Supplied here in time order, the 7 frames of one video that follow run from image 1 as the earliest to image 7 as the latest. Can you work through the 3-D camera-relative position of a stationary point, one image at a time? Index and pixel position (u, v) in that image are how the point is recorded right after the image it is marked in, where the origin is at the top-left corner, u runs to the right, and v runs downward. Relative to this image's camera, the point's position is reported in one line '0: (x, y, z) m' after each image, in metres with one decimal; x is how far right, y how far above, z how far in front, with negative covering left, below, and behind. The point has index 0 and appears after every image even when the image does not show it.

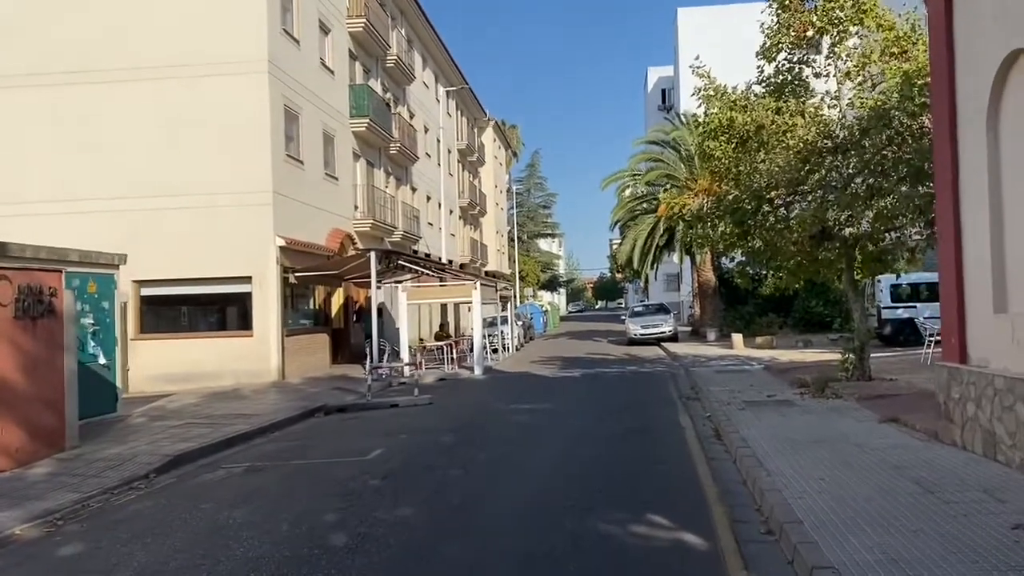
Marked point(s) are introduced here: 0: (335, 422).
0: (-2.7, -2.1, +14.3) m
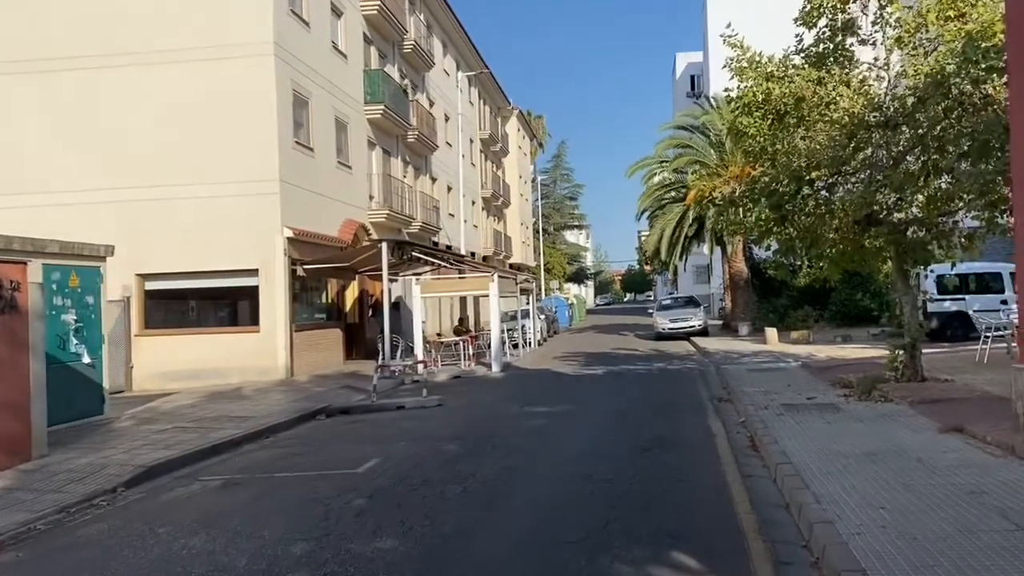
0: (-2.5, -2.0, +13.2) m
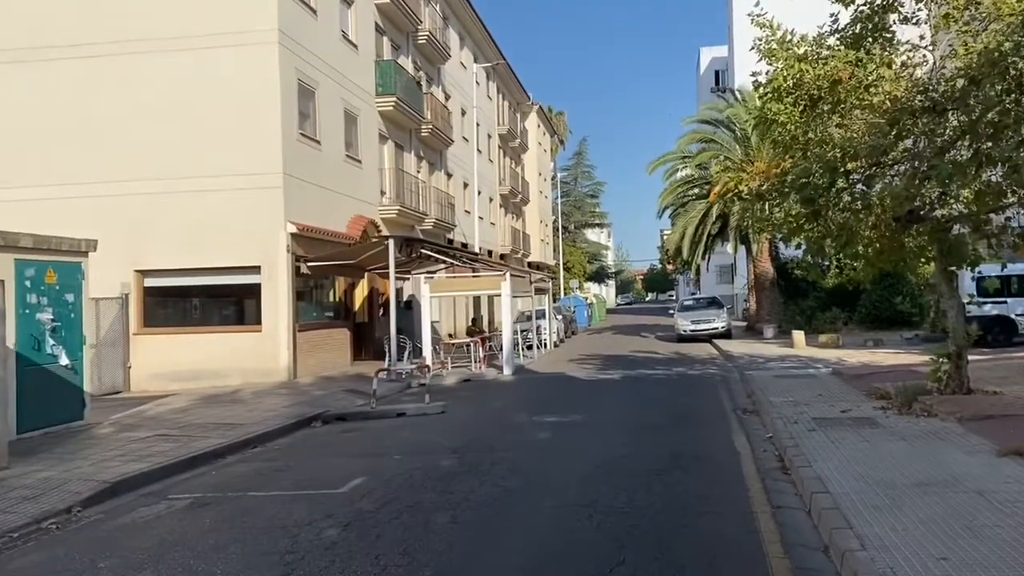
0: (-2.4, -1.9, +12.3) m
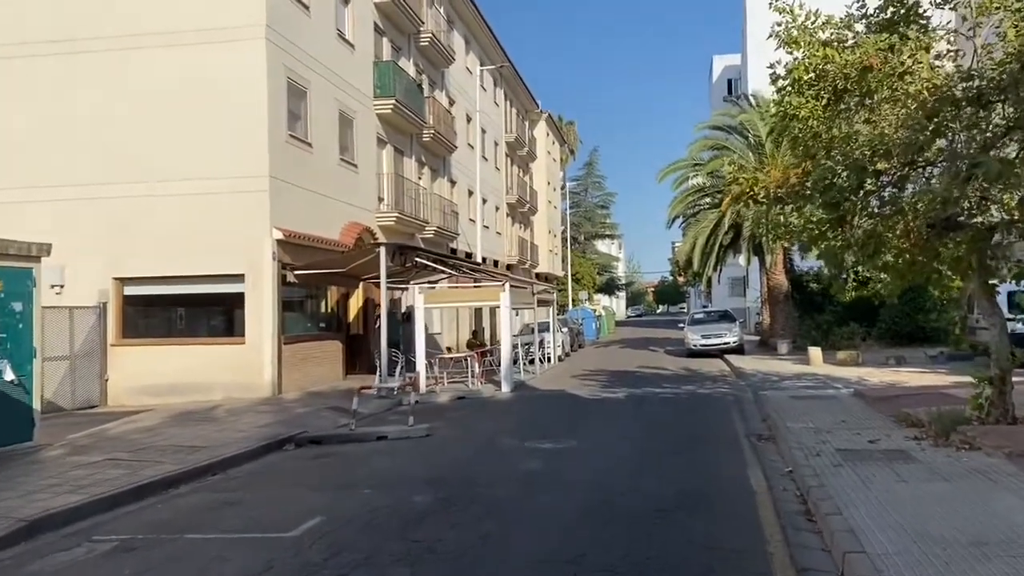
0: (-2.6, -2.1, +11.1) m
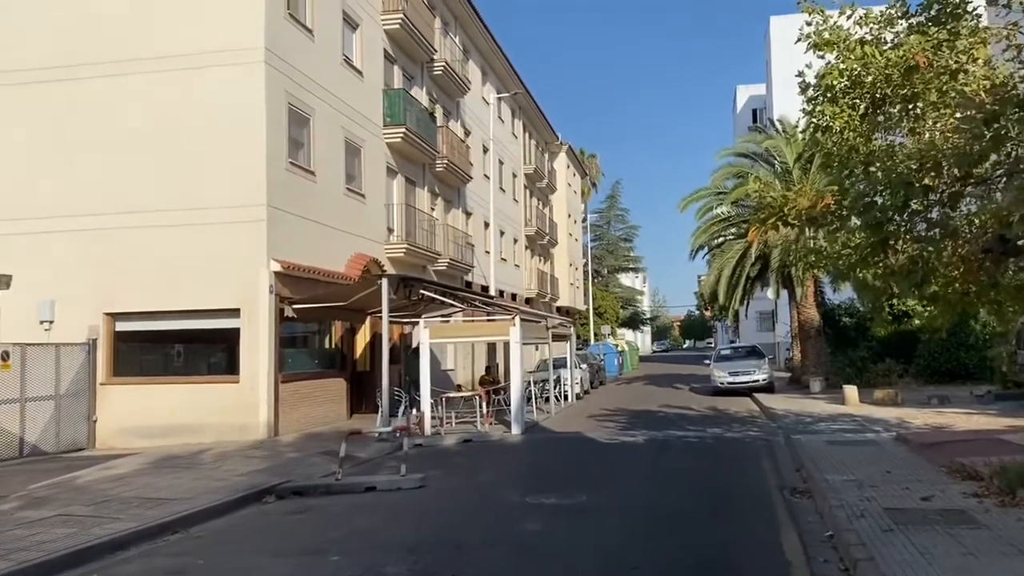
0: (-2.6, -2.4, +9.9) m
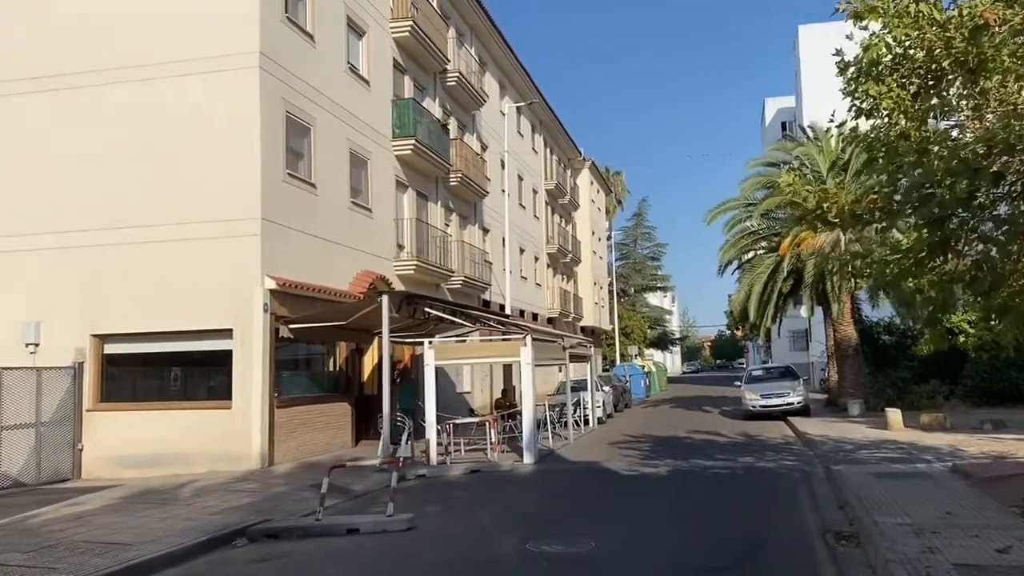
0: (-2.6, -2.6, +8.6) m
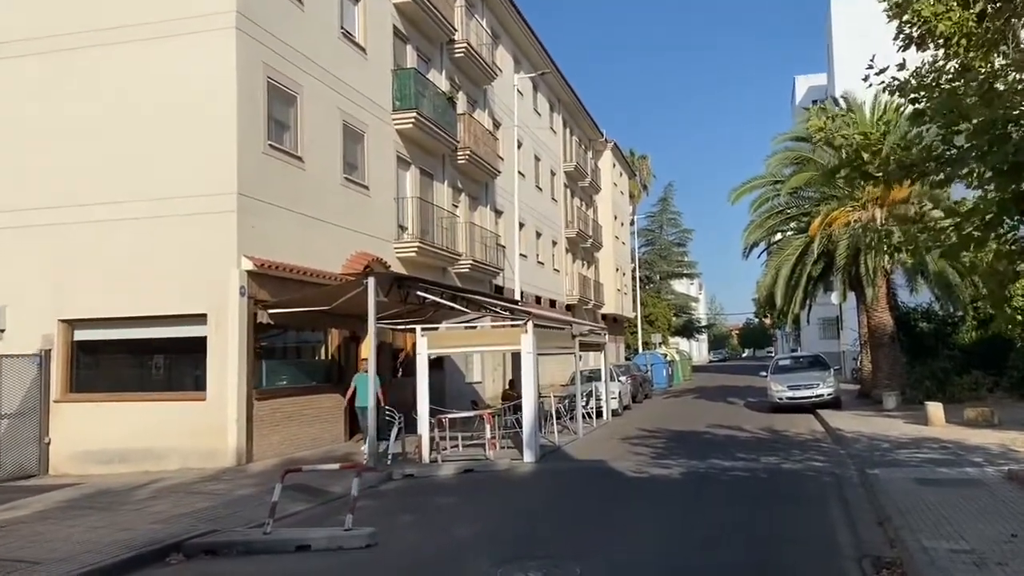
0: (-2.8, -2.4, +7.2) m
